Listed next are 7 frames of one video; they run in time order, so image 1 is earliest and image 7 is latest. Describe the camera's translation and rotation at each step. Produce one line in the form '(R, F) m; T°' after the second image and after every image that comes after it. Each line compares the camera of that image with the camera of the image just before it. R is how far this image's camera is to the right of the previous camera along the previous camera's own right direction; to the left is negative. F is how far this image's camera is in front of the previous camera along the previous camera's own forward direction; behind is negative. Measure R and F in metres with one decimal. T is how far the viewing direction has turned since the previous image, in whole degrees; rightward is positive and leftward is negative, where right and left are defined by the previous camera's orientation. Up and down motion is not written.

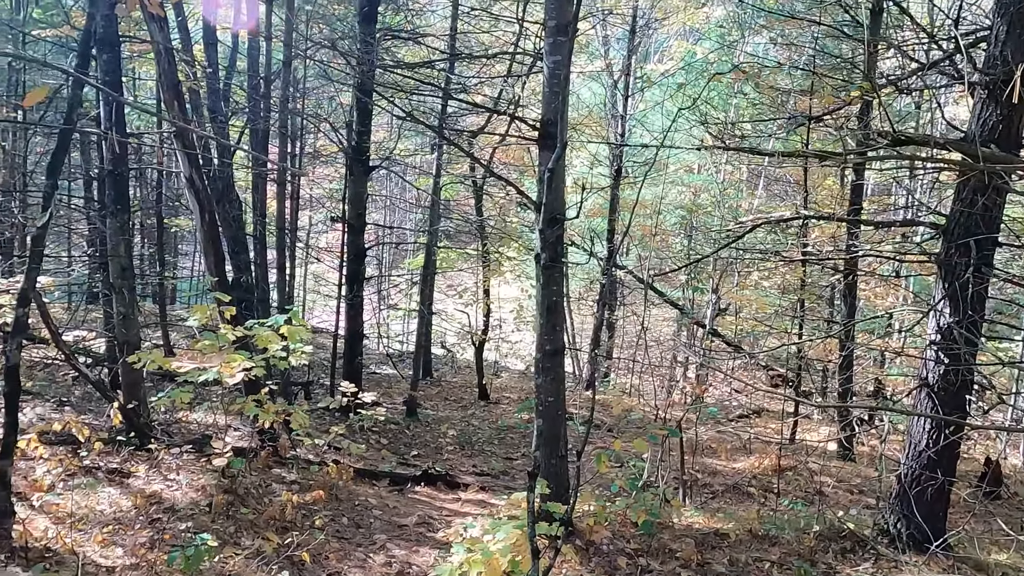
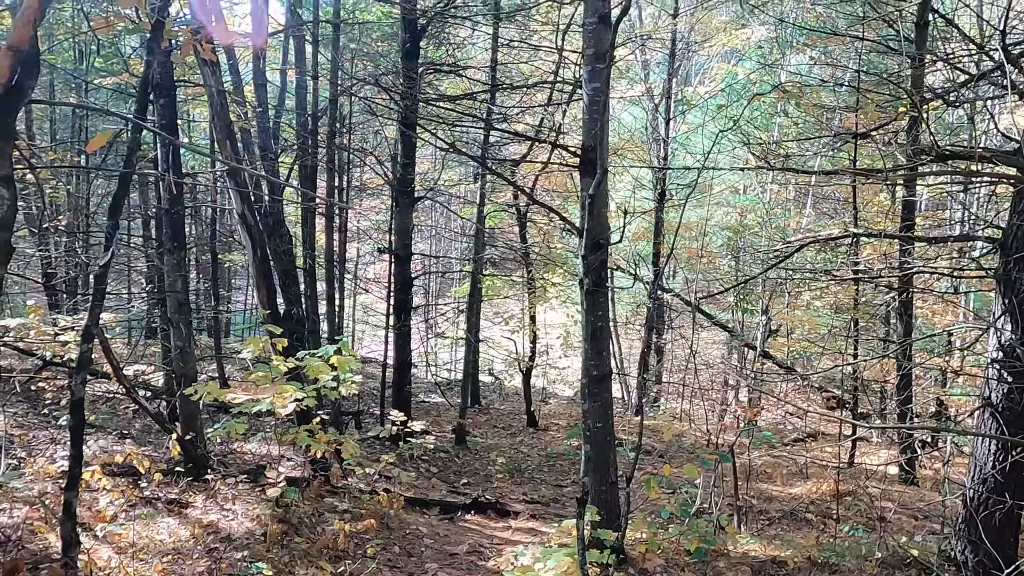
(0.0, 0.0) m; -3°
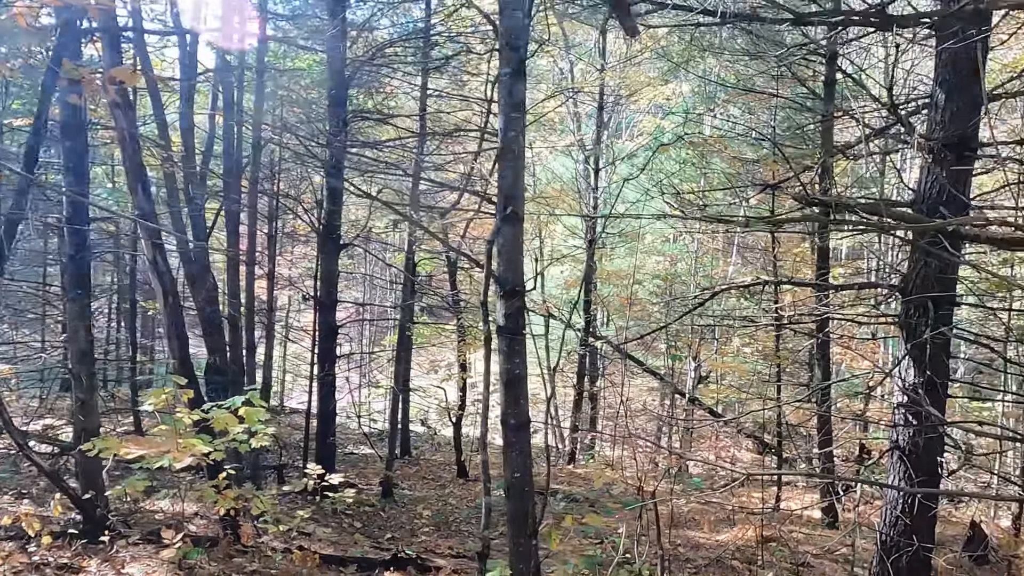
(+0.1, 0.0) m; +5°
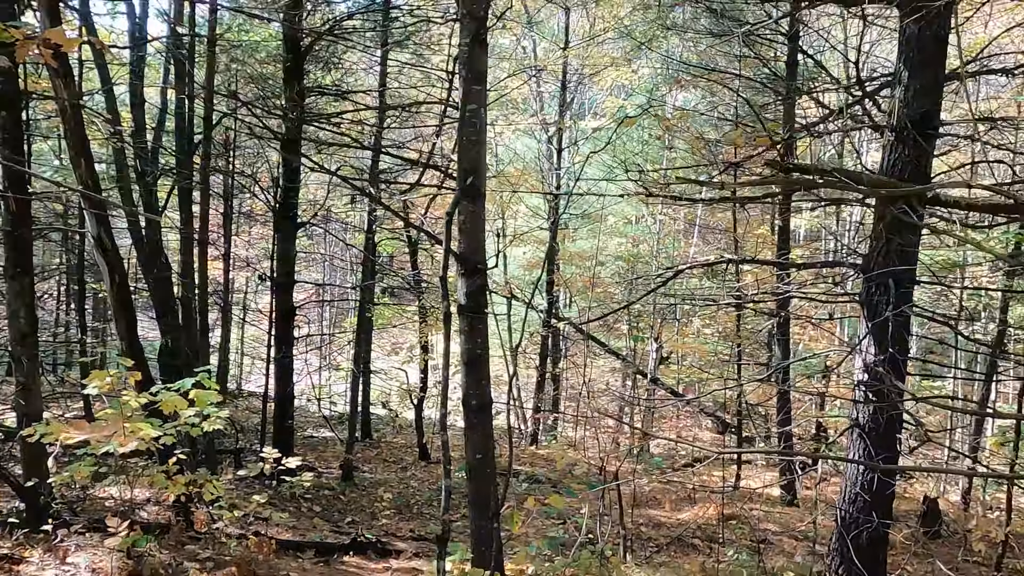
(0.0, +0.1) m; +3°
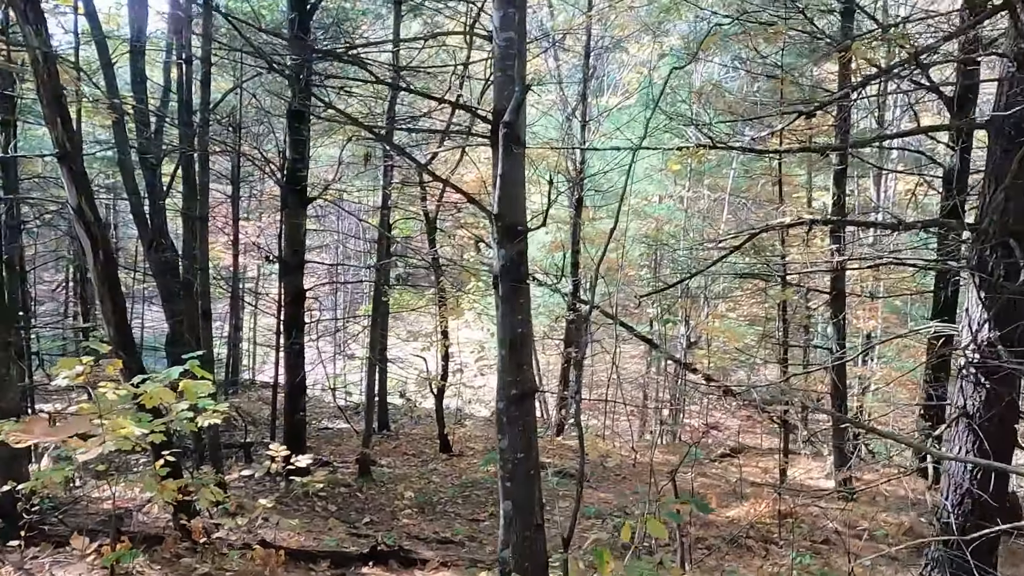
(-0.2, +0.7) m; -1°
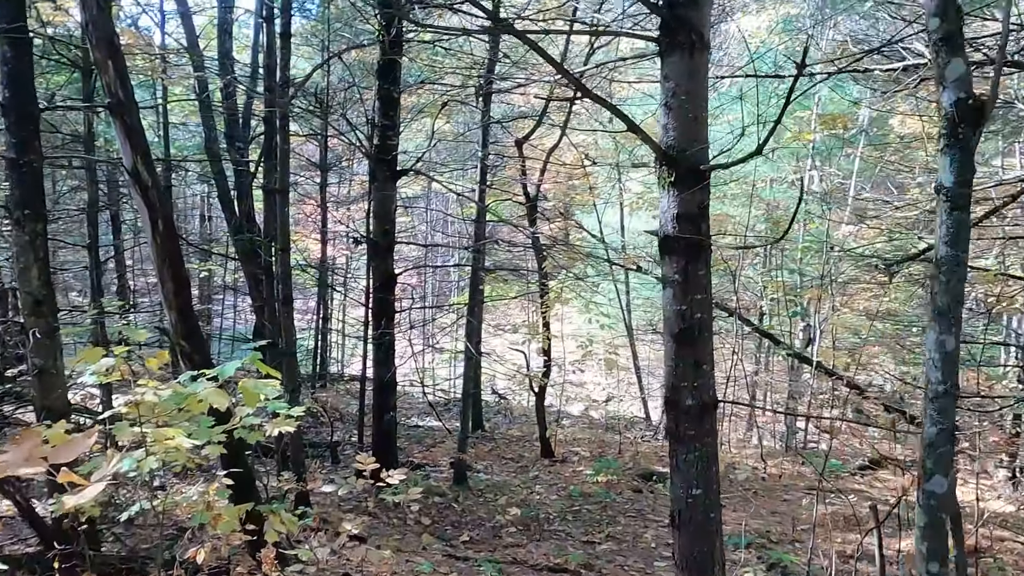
(-0.3, +1.0) m; -6°
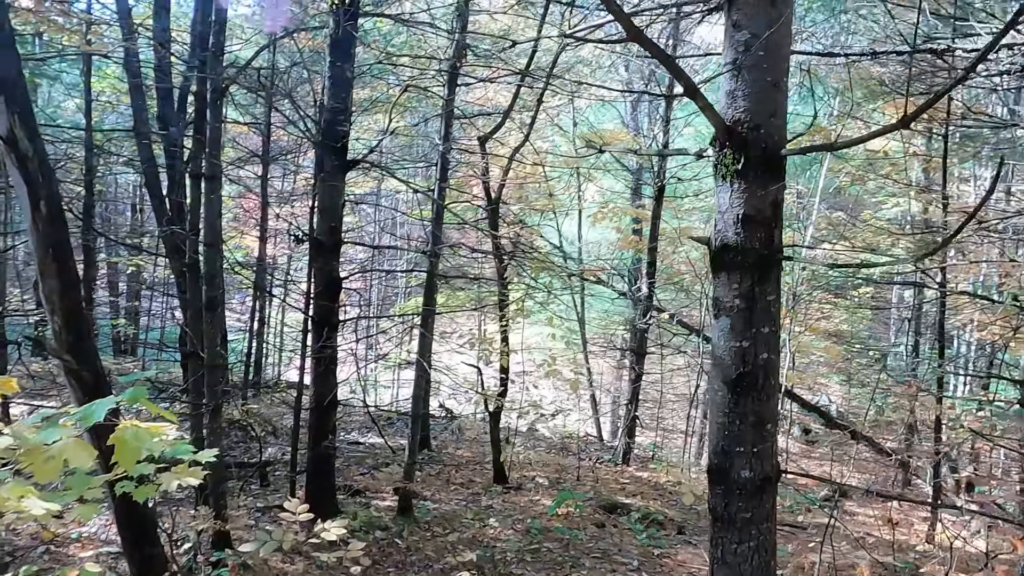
(-0.1, +0.7) m; +4°
